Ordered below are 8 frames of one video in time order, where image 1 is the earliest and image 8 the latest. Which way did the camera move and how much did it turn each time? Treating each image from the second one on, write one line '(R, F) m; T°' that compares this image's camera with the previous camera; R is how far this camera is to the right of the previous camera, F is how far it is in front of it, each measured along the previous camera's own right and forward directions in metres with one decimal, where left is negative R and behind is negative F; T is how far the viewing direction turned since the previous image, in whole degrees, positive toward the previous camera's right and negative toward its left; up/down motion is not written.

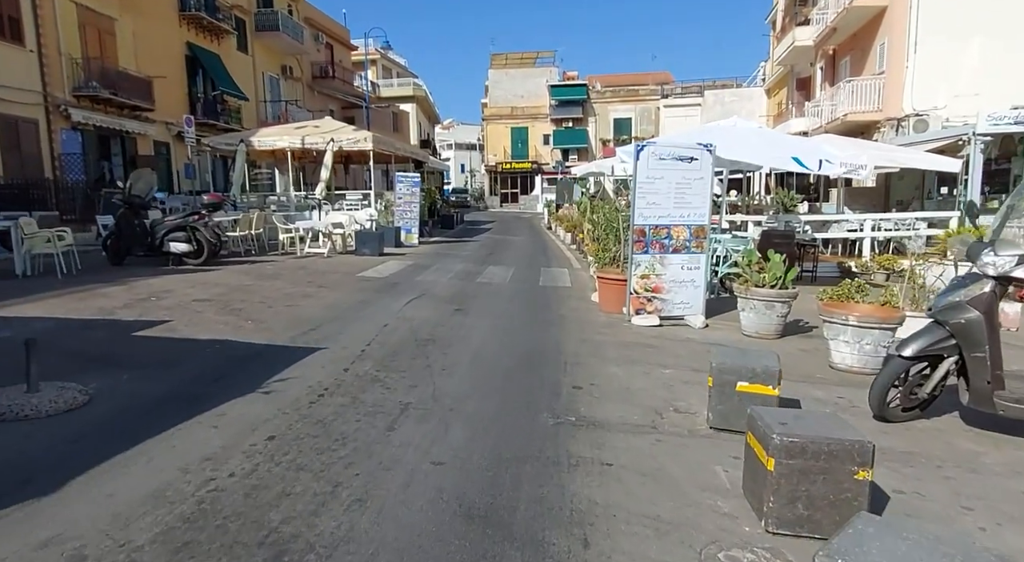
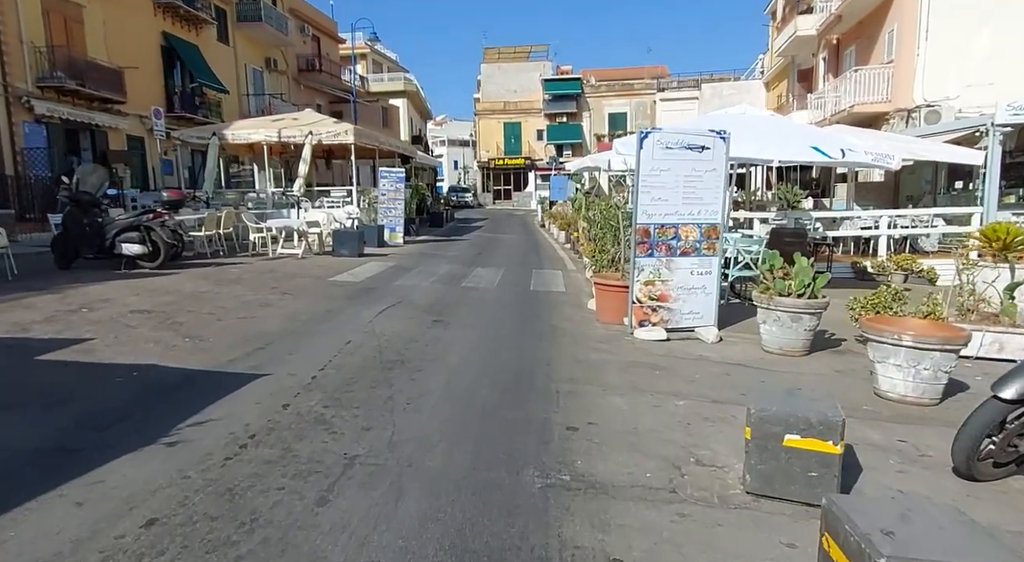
(+0.1, +1.1) m; 0°
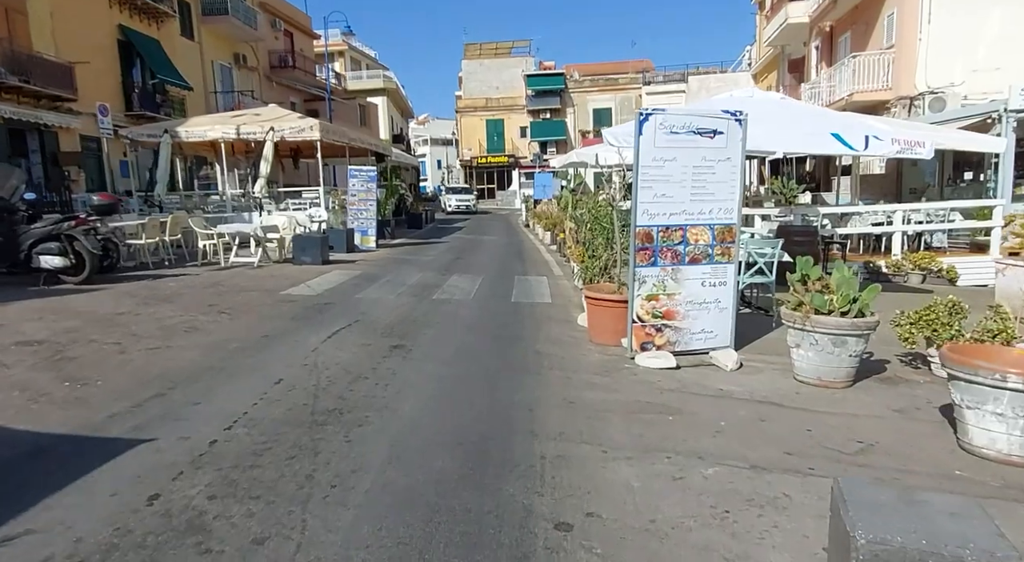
(+0.1, +1.4) m; +1°
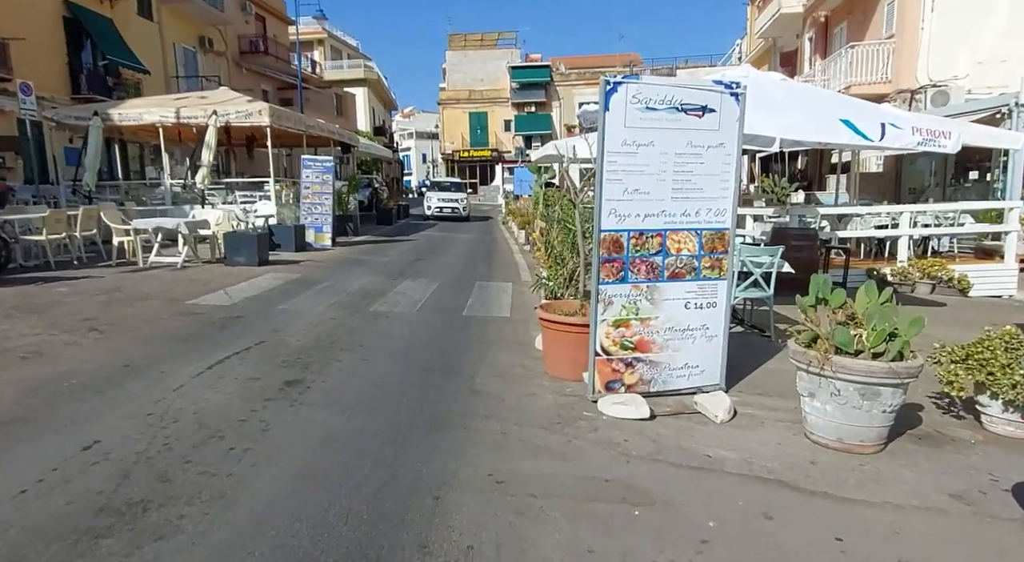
(+0.4, +1.5) m; +1°
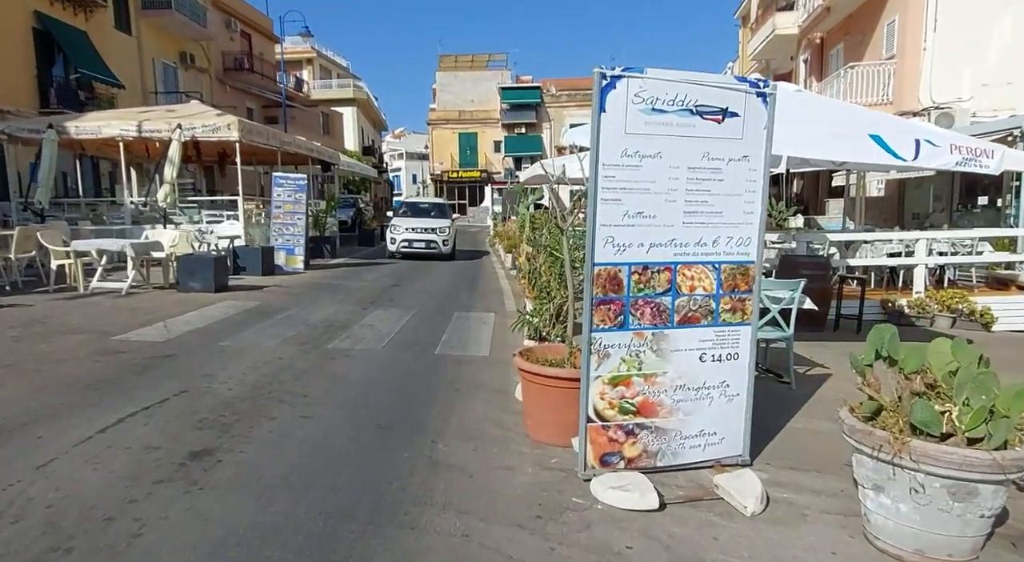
(+0.1, +1.1) m; +1°
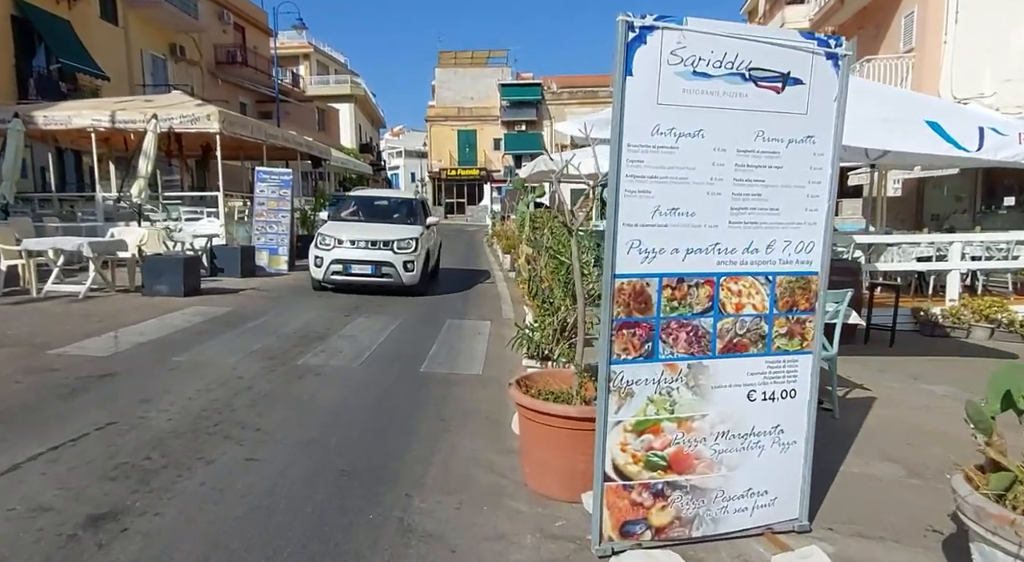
(0.0, +0.9) m; 0°
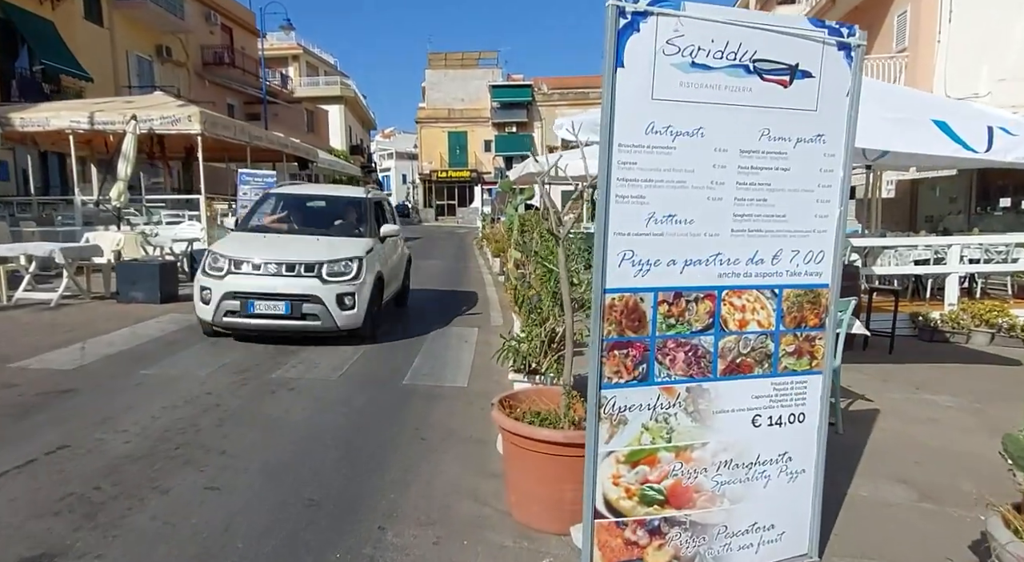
(+0.1, +0.3) m; +1°
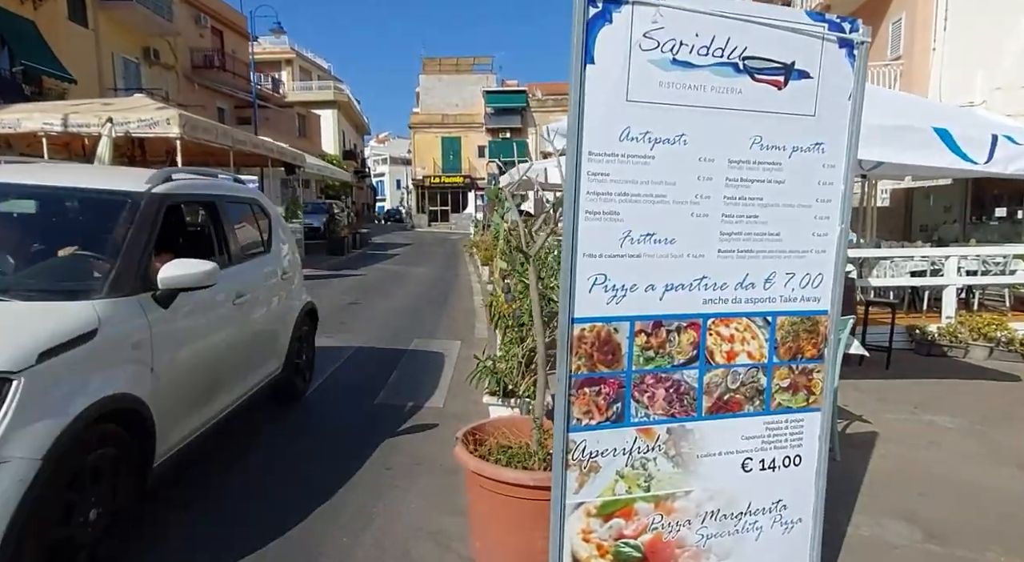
(+0.1, +0.3) m; 0°
